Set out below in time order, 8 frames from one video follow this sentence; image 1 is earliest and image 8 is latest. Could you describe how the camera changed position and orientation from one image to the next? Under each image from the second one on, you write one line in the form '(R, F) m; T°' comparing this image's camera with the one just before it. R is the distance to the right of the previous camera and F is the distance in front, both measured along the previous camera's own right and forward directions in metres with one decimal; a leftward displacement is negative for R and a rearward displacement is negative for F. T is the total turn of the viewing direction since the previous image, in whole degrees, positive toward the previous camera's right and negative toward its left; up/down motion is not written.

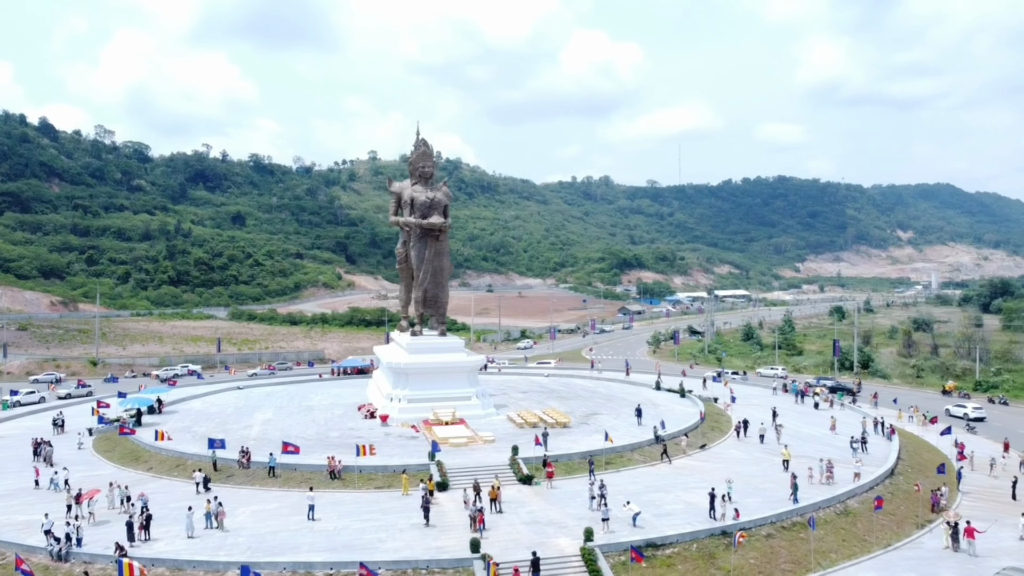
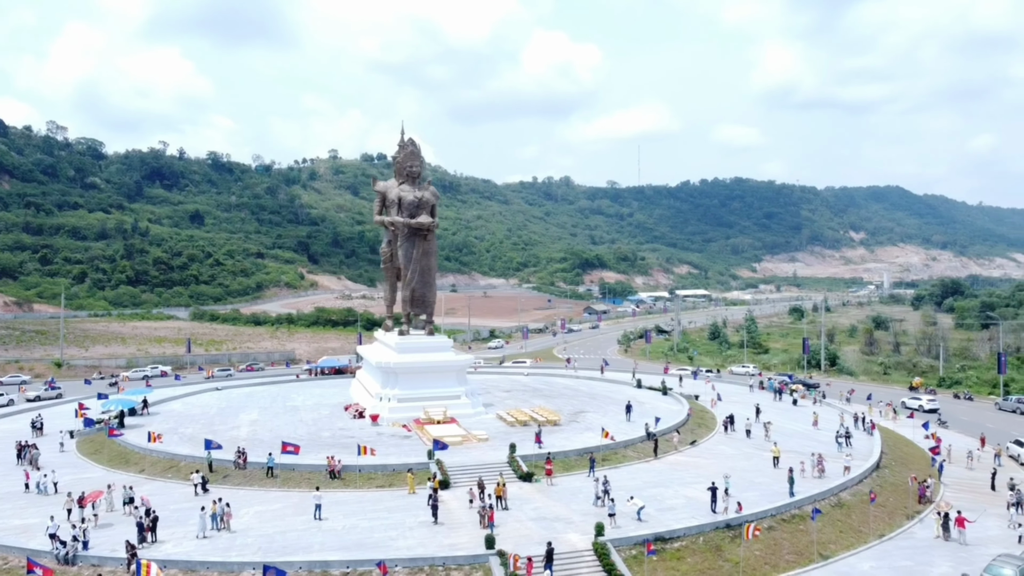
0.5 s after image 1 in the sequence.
(-1.2, -0.2) m; +3°
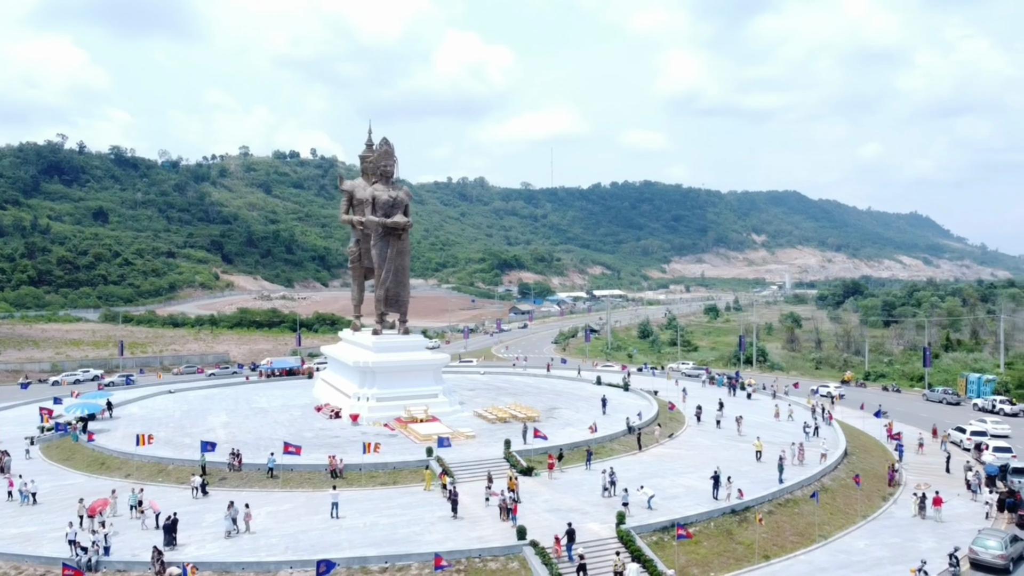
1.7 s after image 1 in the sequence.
(-2.6, -0.4) m; +6°
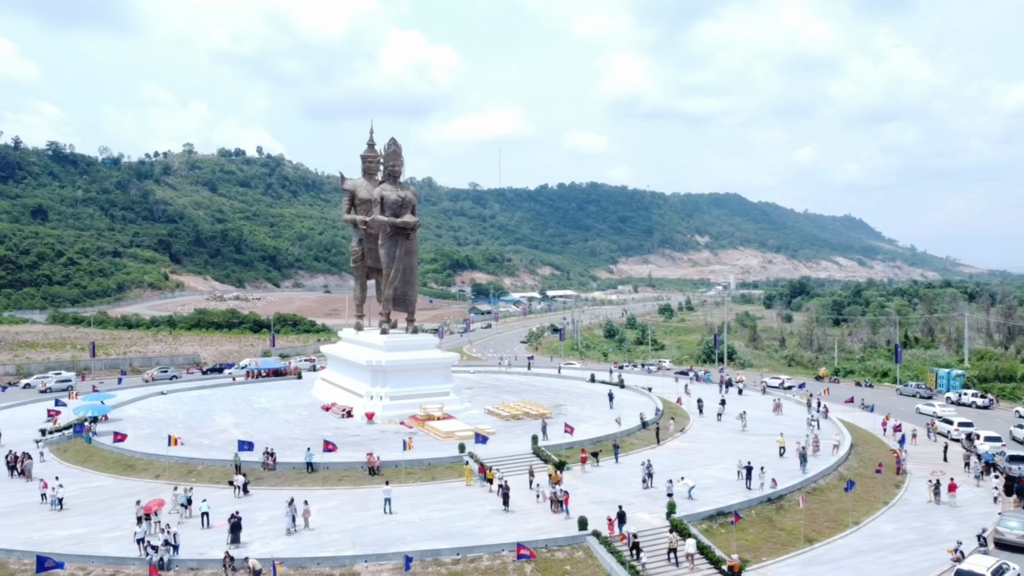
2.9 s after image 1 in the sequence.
(-2.7, -0.4) m; +4°
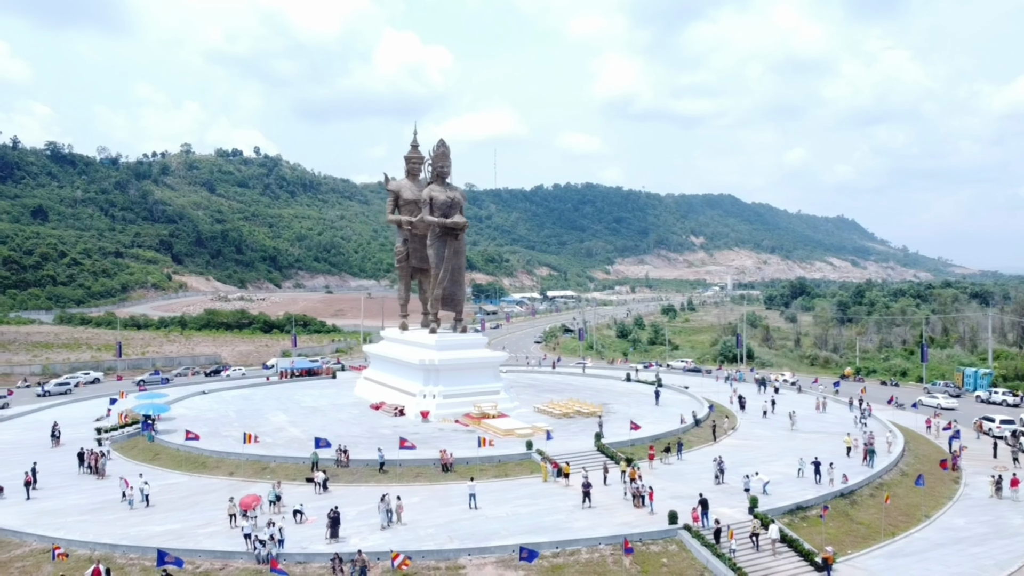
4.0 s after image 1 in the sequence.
(-2.3, -0.4) m; +1°
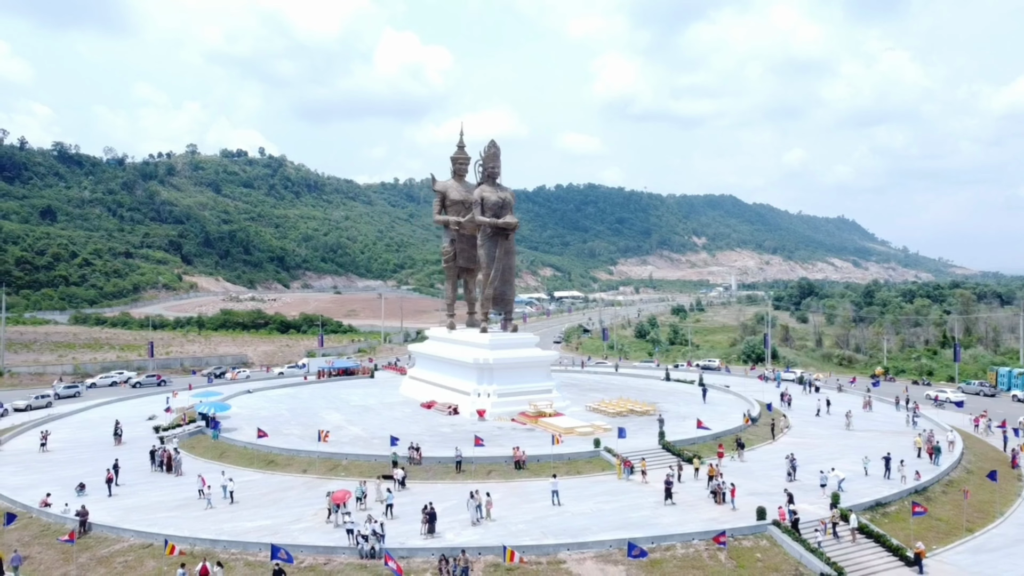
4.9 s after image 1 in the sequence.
(-2.1, -0.3) m; 0°
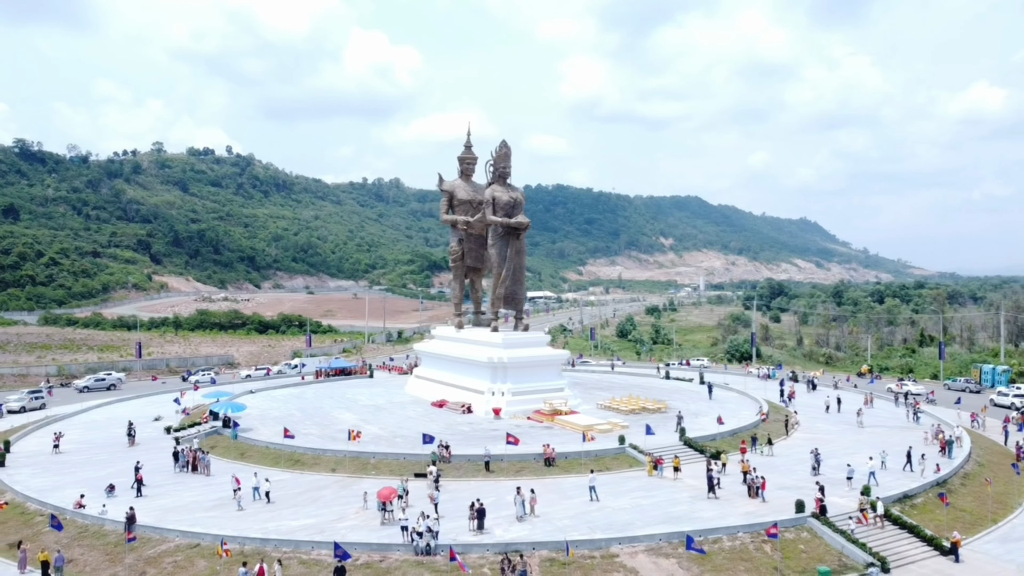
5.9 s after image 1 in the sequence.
(-1.9, -0.2) m; +2°
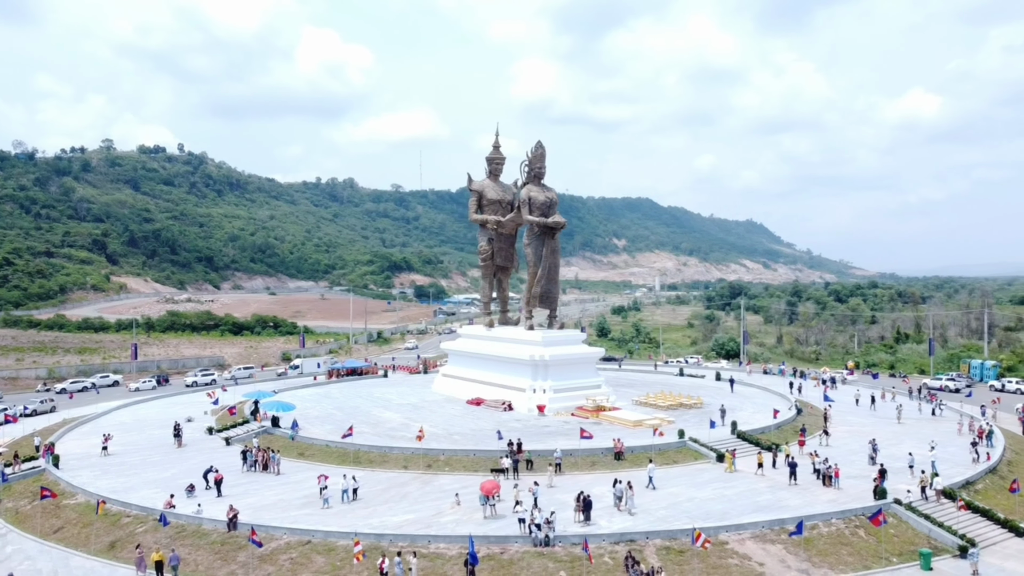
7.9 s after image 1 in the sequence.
(-3.7, -0.3) m; +4°
